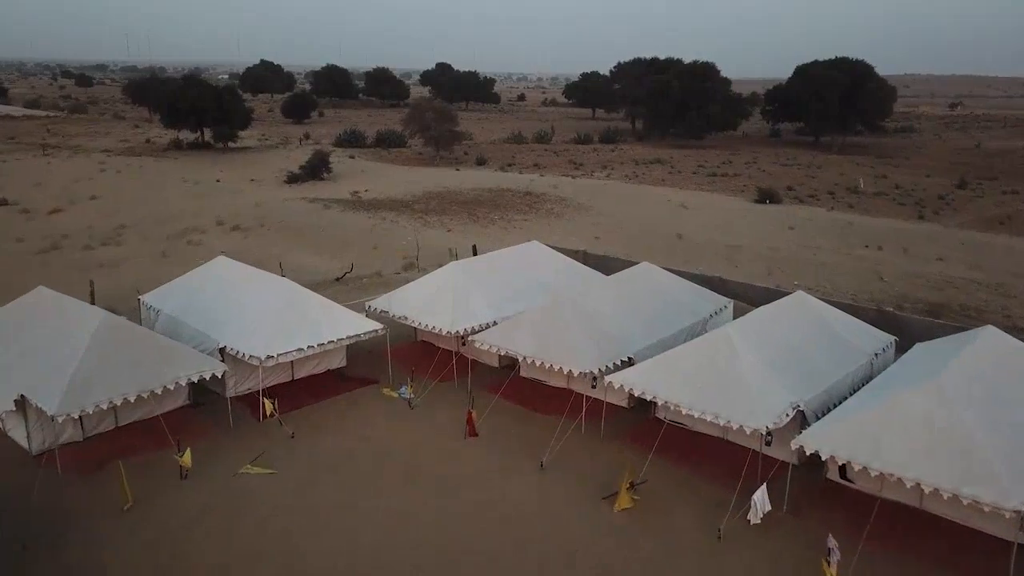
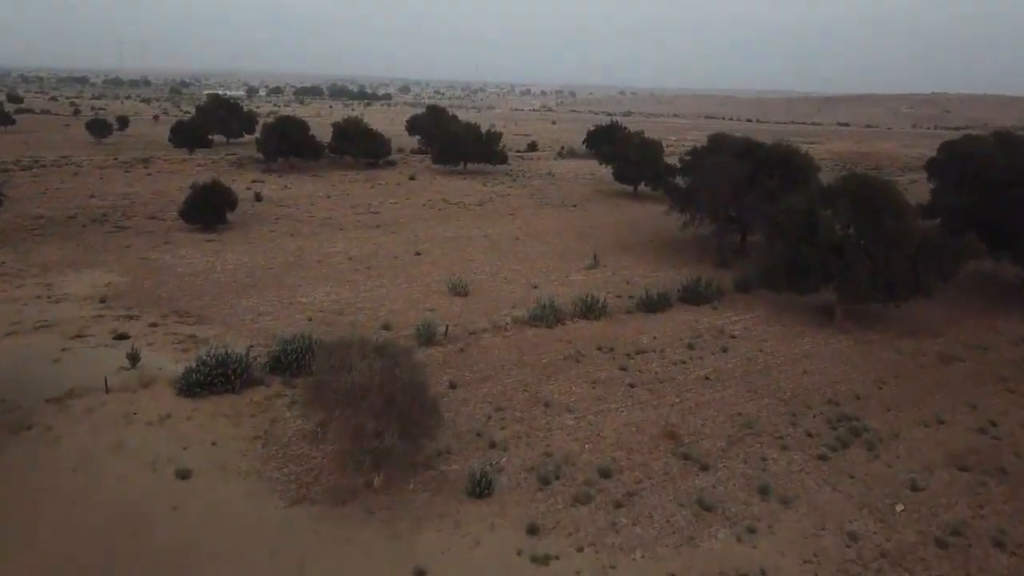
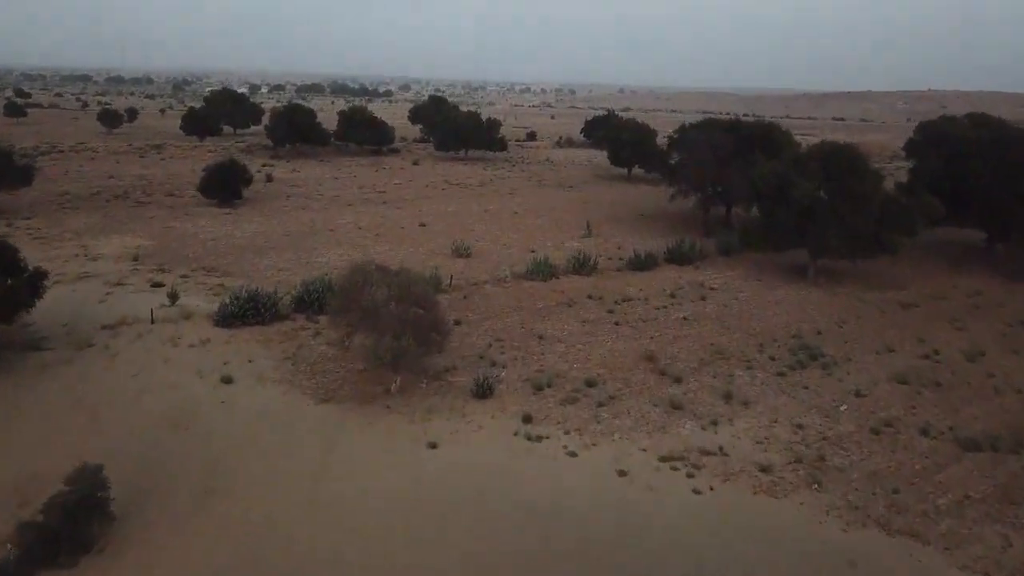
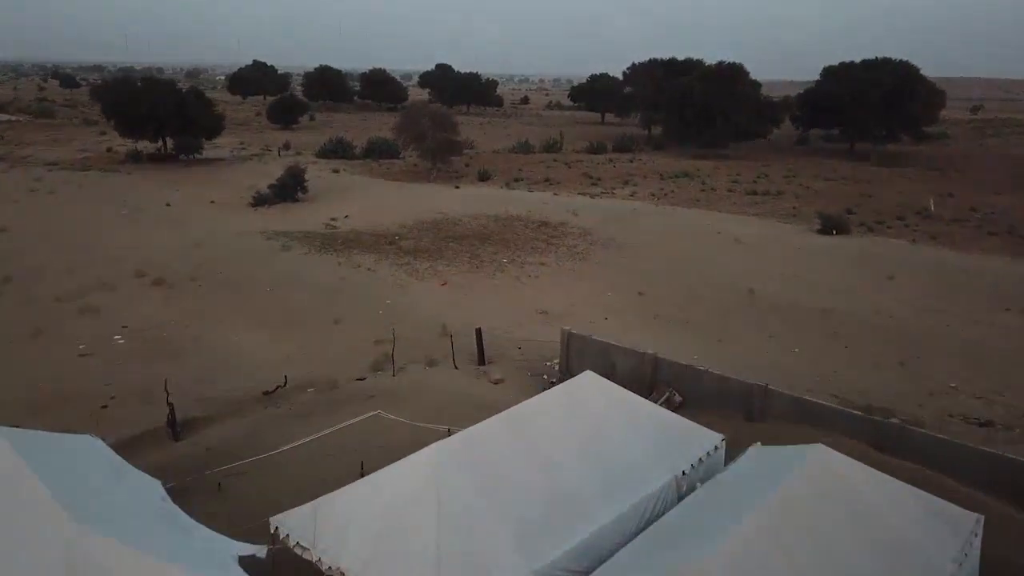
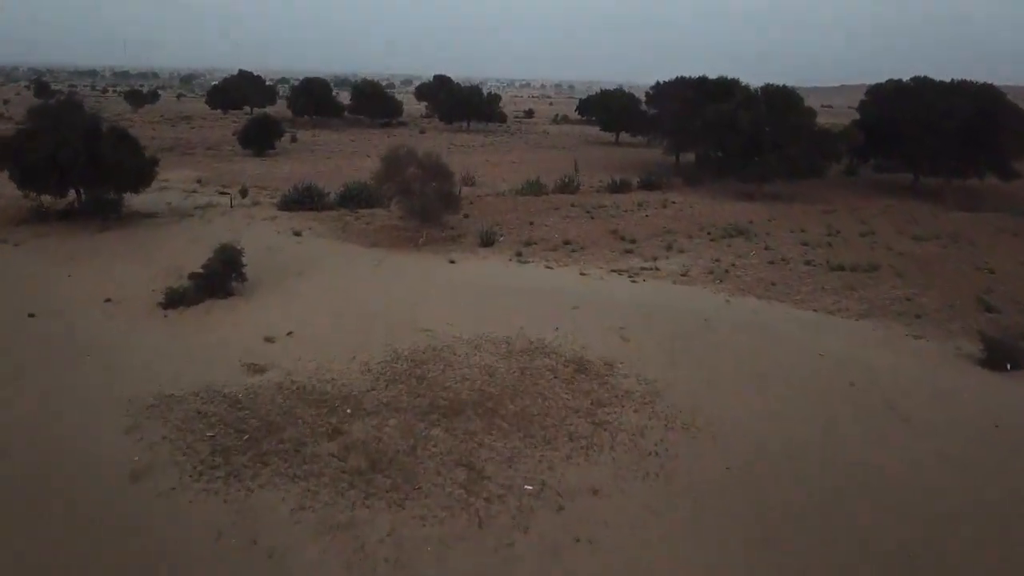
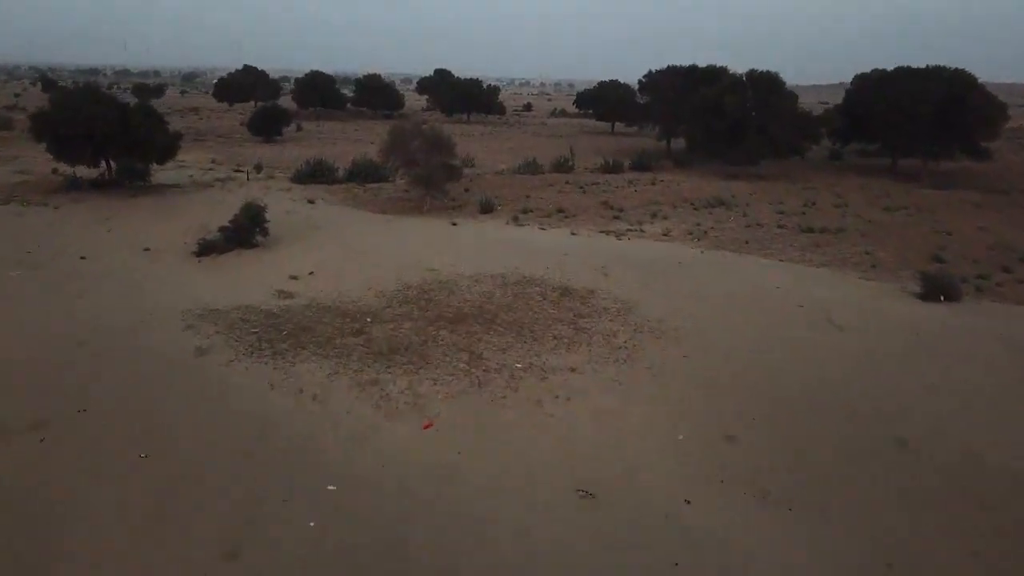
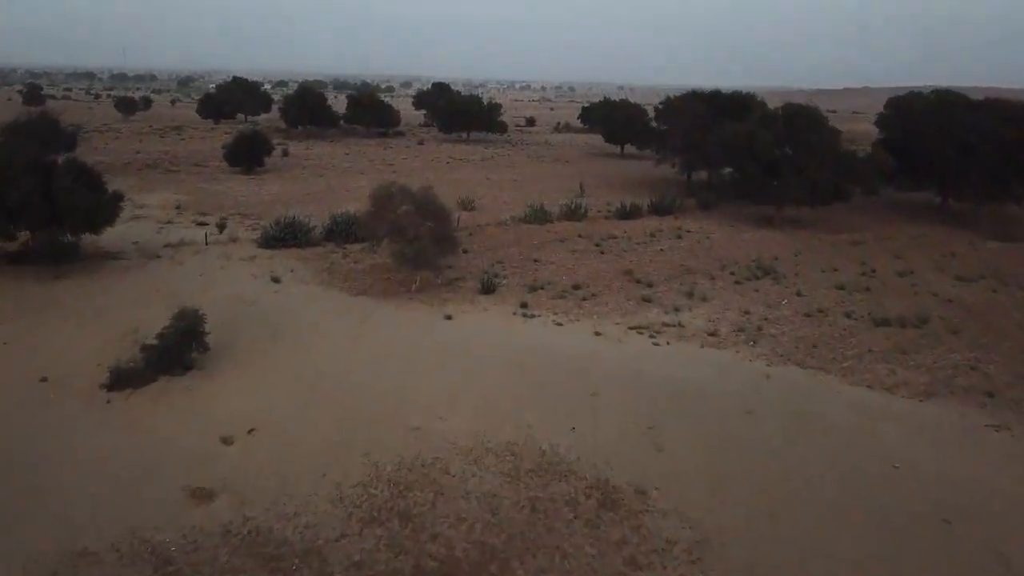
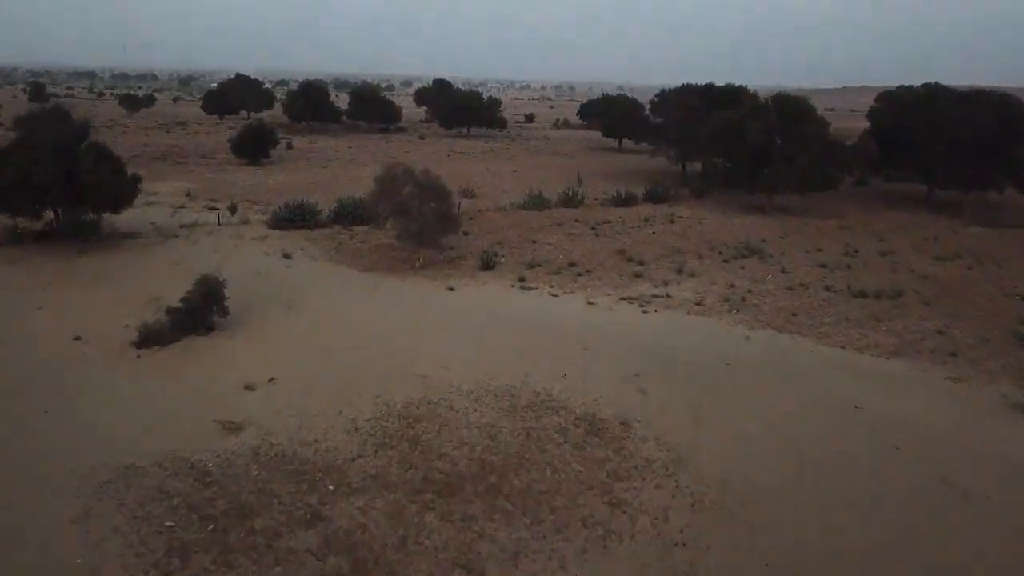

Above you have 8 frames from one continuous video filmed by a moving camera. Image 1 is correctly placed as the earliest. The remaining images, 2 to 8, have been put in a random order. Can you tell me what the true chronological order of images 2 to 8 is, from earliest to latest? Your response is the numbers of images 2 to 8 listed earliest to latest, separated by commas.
4, 6, 5, 8, 7, 3, 2
